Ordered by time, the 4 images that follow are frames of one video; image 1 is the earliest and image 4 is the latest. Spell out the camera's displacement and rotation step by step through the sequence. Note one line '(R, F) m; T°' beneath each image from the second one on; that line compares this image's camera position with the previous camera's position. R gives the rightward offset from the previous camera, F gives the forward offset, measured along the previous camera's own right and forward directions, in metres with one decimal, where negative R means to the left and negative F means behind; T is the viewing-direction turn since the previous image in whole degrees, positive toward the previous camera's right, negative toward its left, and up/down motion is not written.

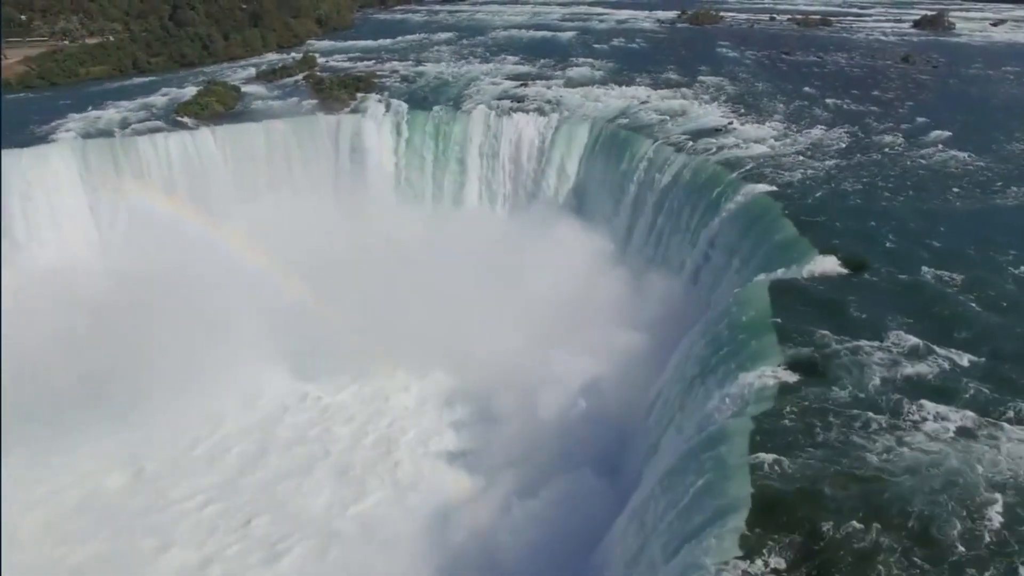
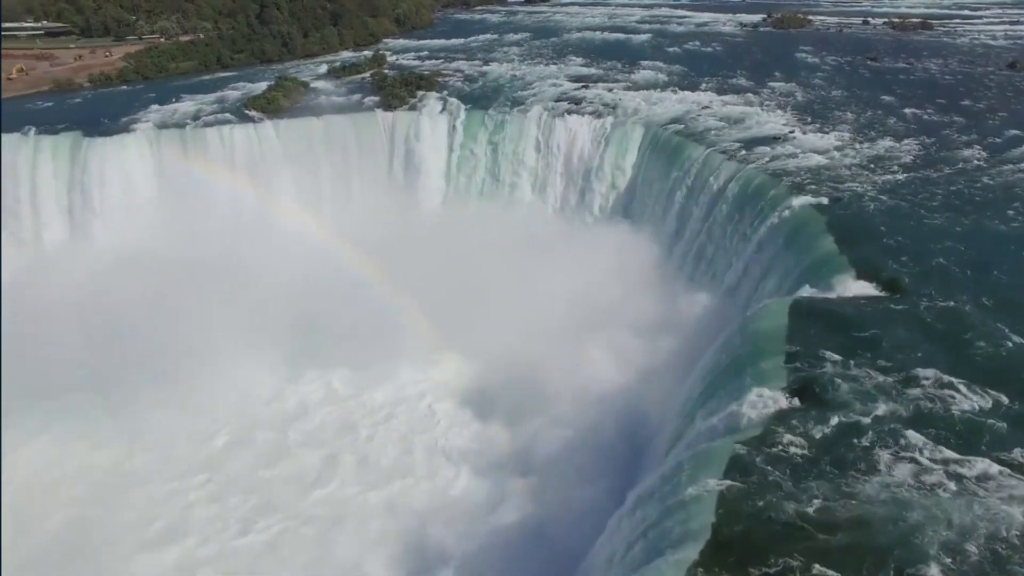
(+1.6, +0.4) m; -8°
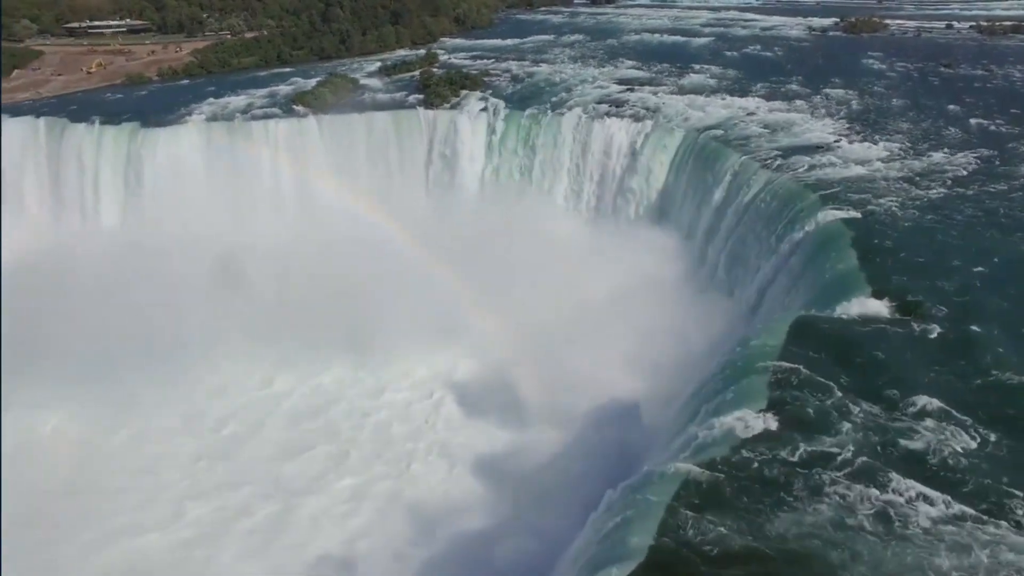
(+1.5, +0.5) m; -7°
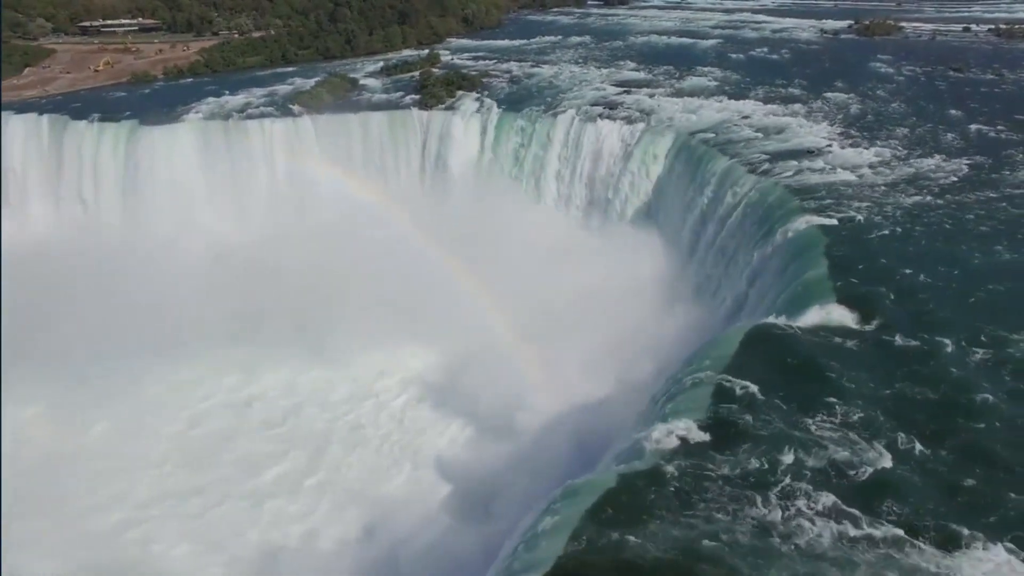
(+1.2, +0.3) m; -3°
